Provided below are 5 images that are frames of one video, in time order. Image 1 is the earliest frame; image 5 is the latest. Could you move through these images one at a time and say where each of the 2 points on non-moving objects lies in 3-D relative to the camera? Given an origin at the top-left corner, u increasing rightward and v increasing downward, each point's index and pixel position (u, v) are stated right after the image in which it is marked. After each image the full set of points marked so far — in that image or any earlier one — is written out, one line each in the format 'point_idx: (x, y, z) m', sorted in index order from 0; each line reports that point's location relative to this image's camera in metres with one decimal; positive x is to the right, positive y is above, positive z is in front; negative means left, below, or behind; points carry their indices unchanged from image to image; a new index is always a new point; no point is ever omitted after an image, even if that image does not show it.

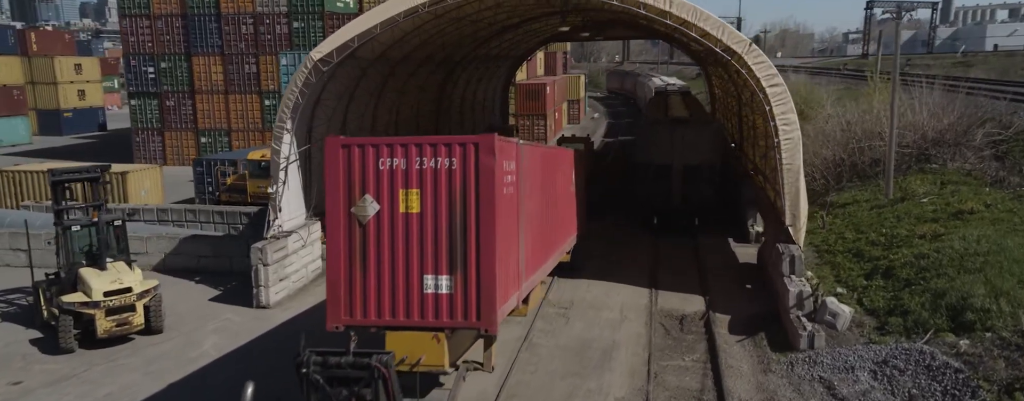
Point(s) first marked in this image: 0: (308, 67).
0: (-4.1, +2.7, +16.7) m
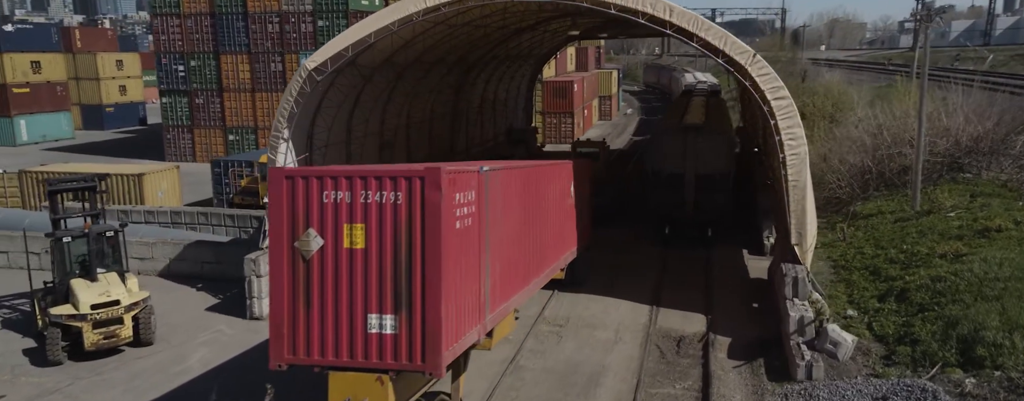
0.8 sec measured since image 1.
0: (-4.2, +2.5, +16.3) m
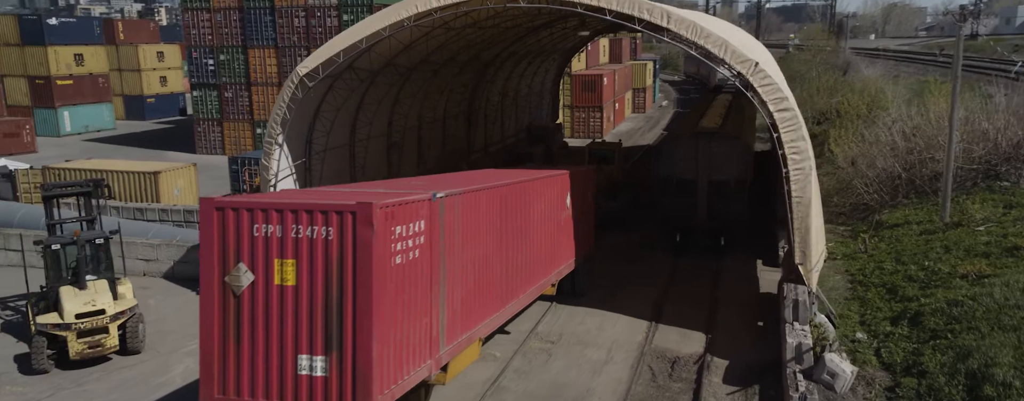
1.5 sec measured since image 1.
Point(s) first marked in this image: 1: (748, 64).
0: (-4.2, +2.3, +16.0) m
1: (+3.7, +2.2, +13.0) m
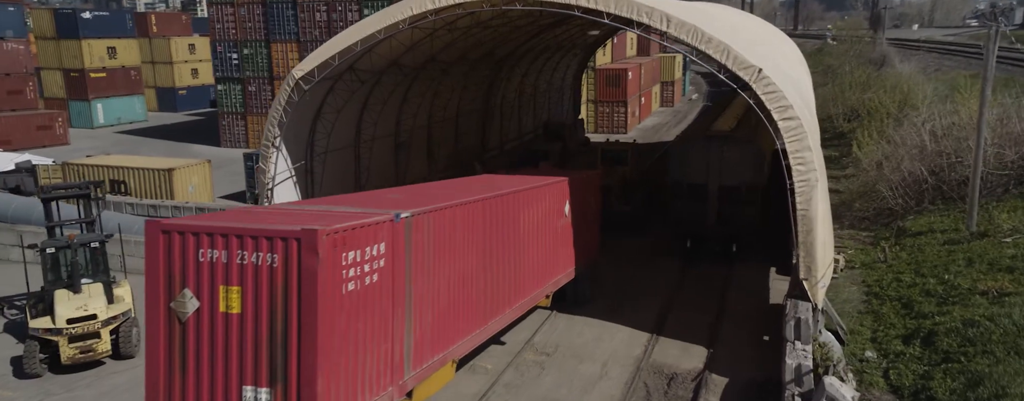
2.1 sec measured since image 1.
0: (-4.2, +2.2, +15.7) m
1: (+3.6, +2.0, +12.3) m
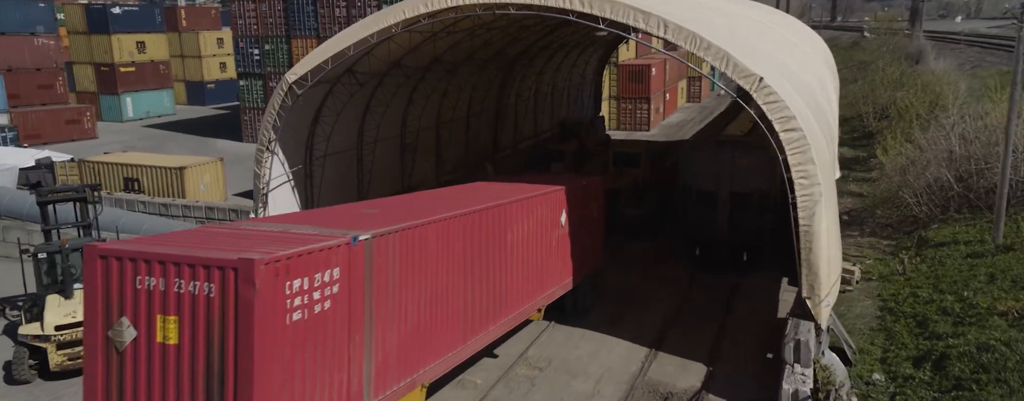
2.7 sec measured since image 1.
0: (-4.3, +2.1, +15.3) m
1: (+3.4, +1.8, +11.6) m
